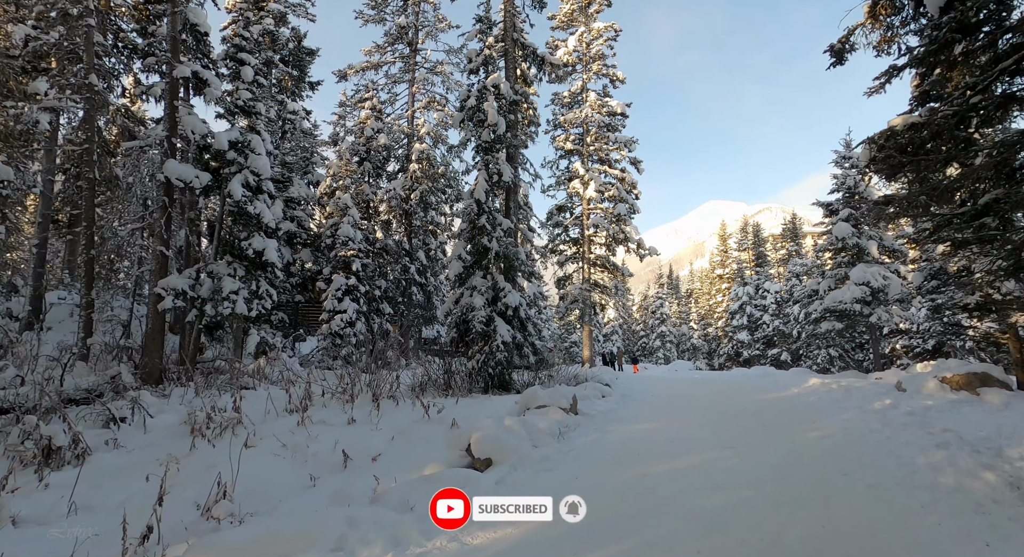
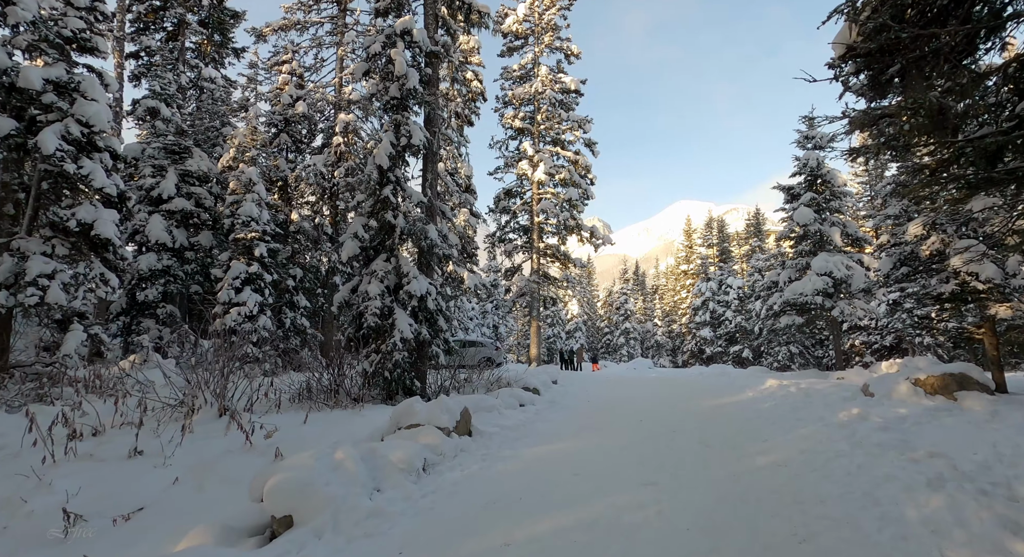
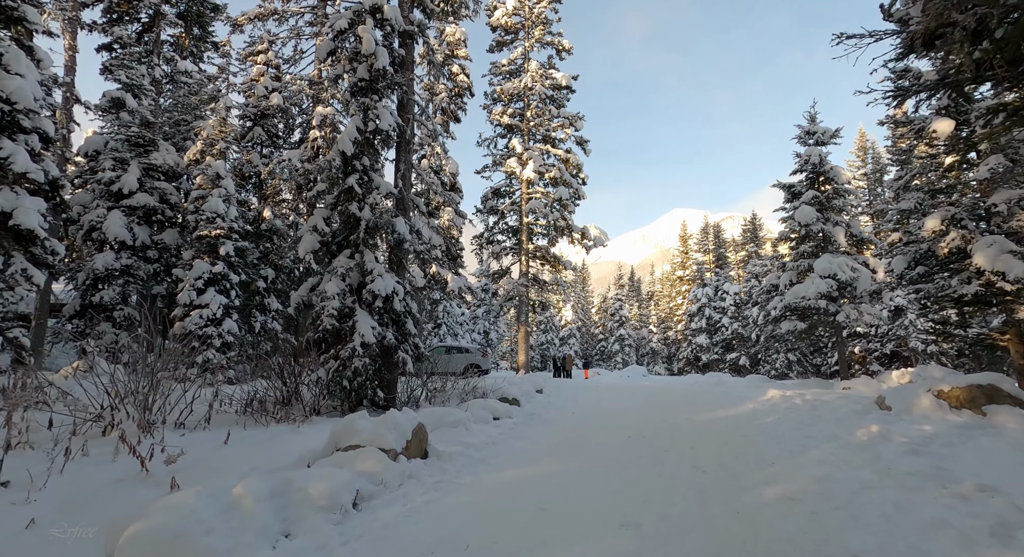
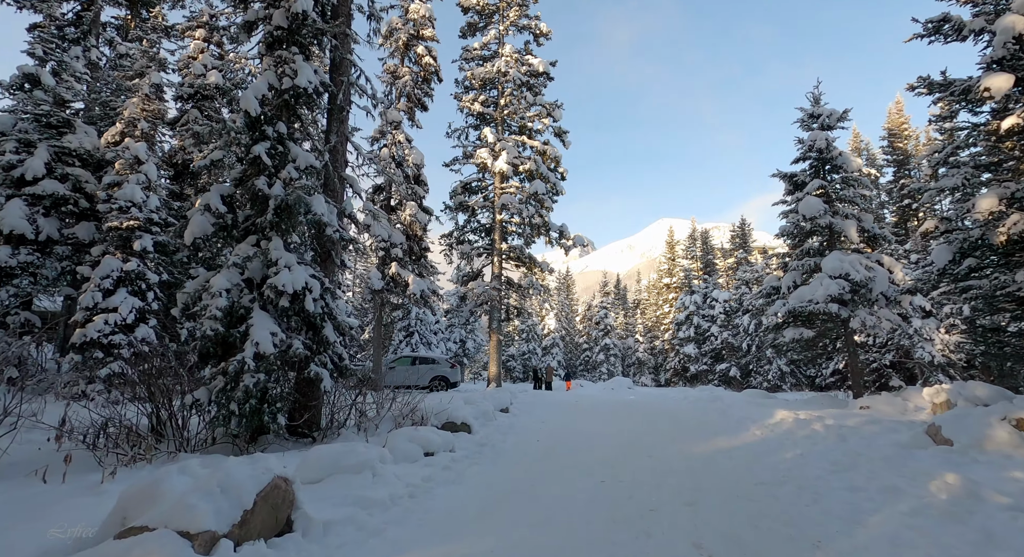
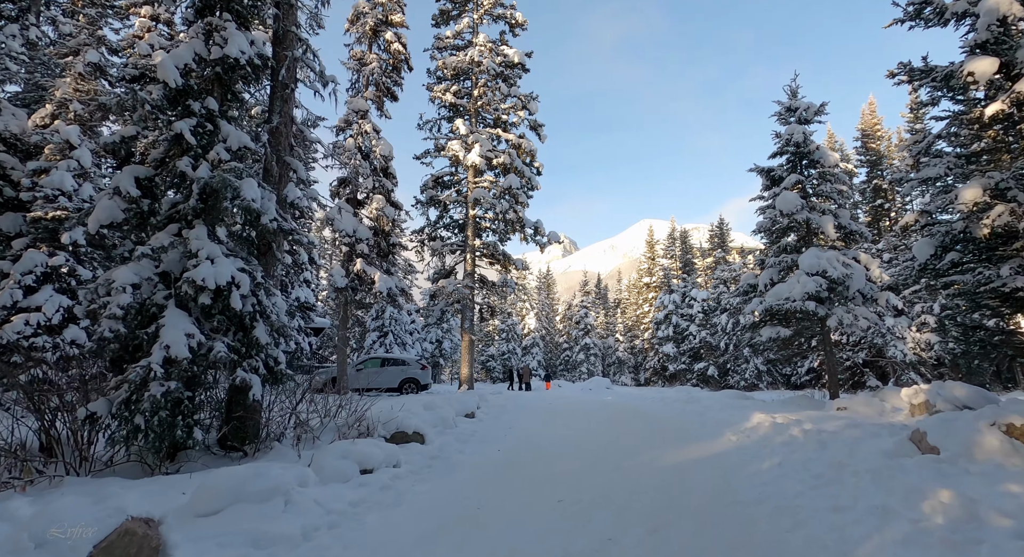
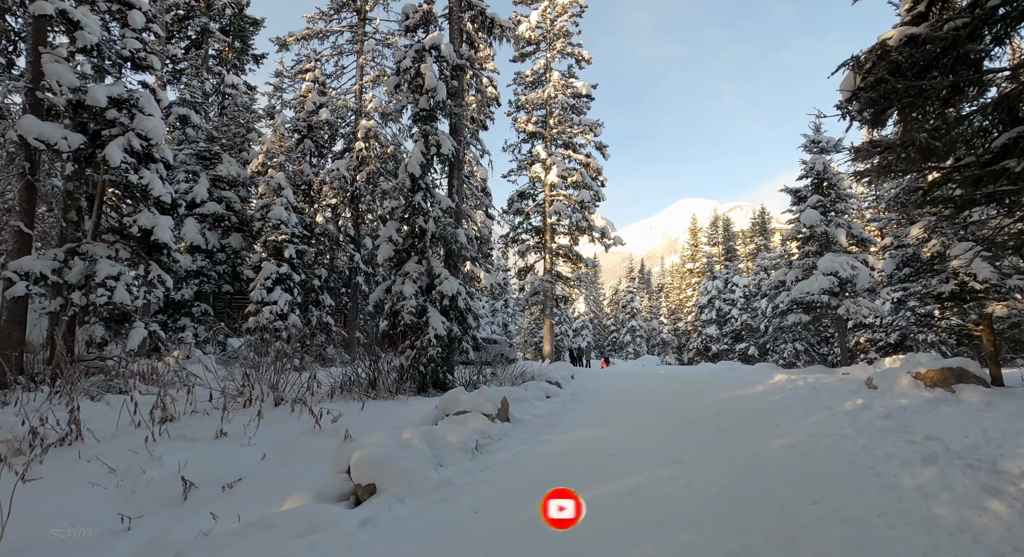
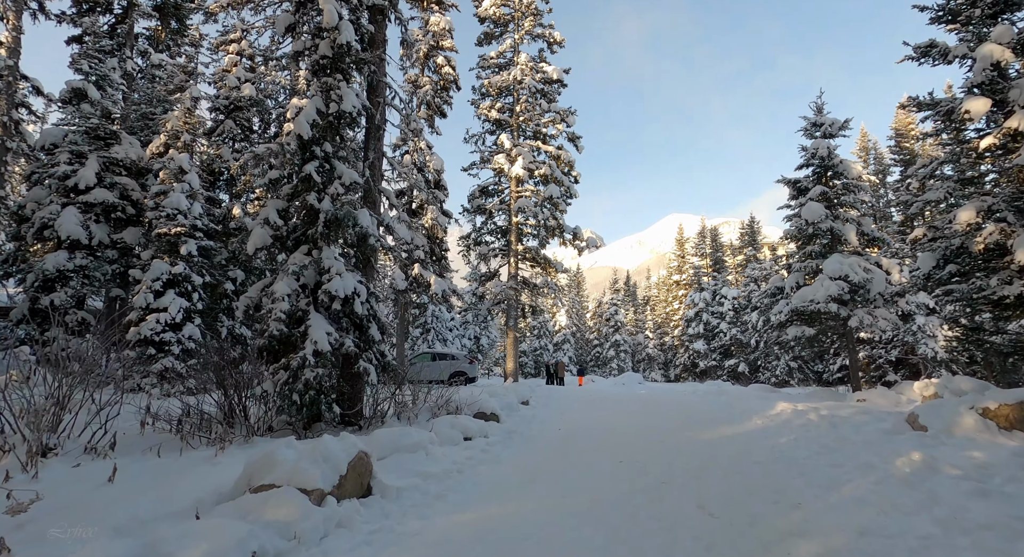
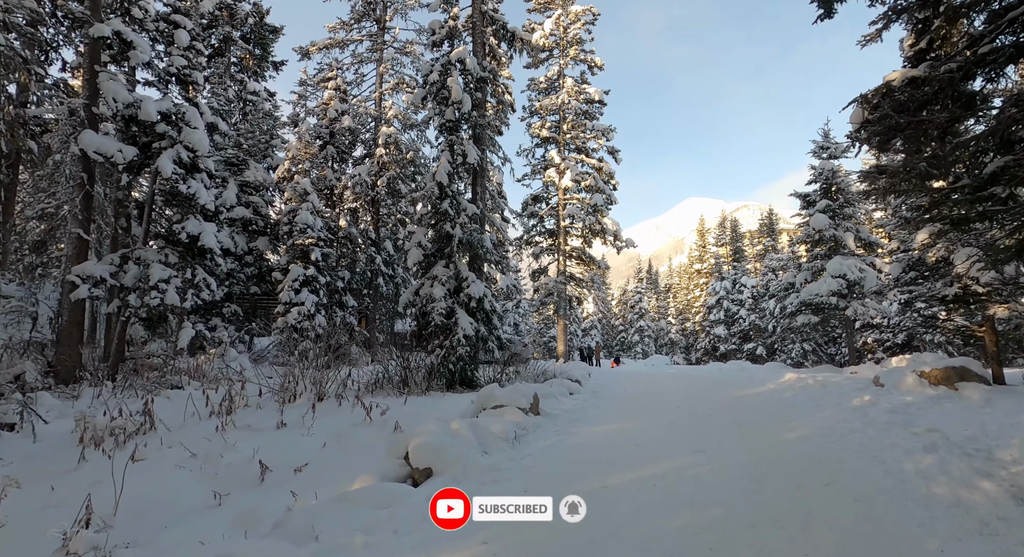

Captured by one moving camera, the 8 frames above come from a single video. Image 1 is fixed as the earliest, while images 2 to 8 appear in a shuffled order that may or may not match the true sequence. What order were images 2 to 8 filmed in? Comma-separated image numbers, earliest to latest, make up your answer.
8, 6, 2, 3, 7, 4, 5
